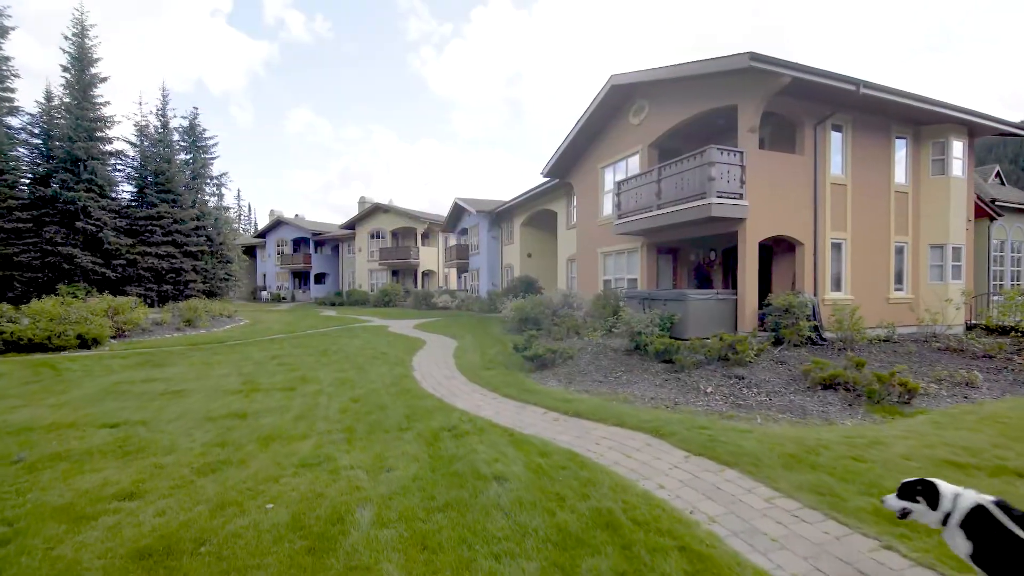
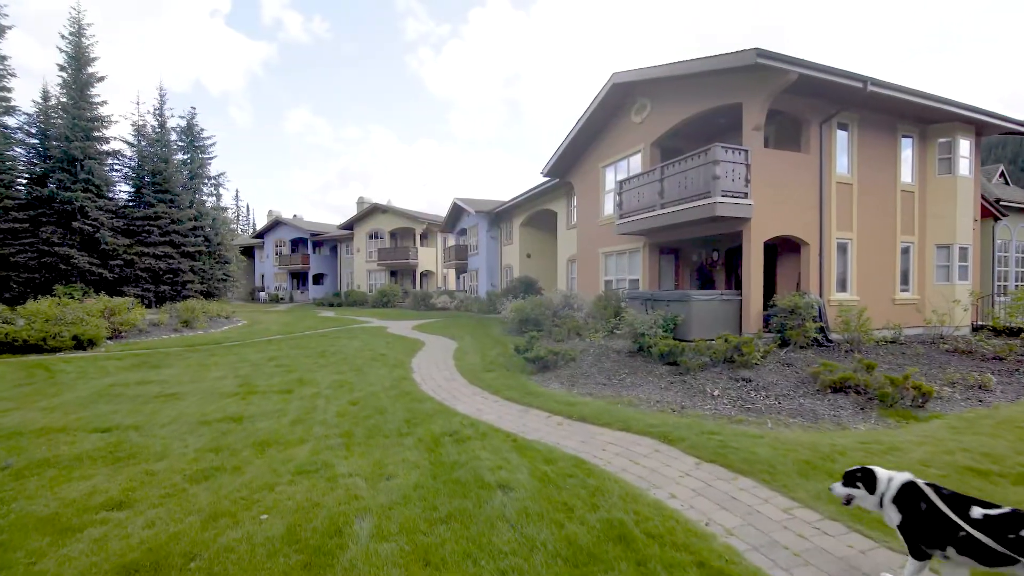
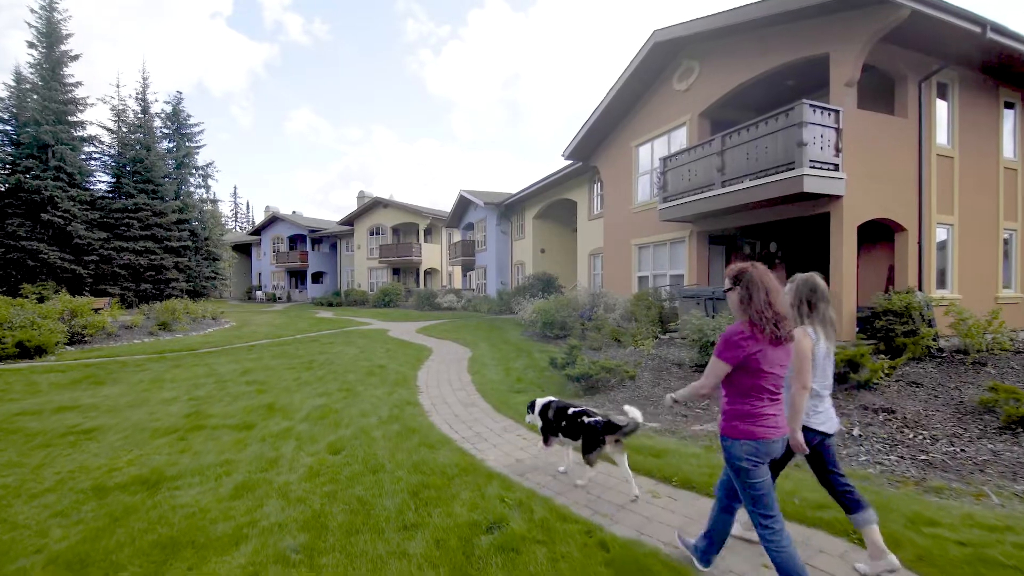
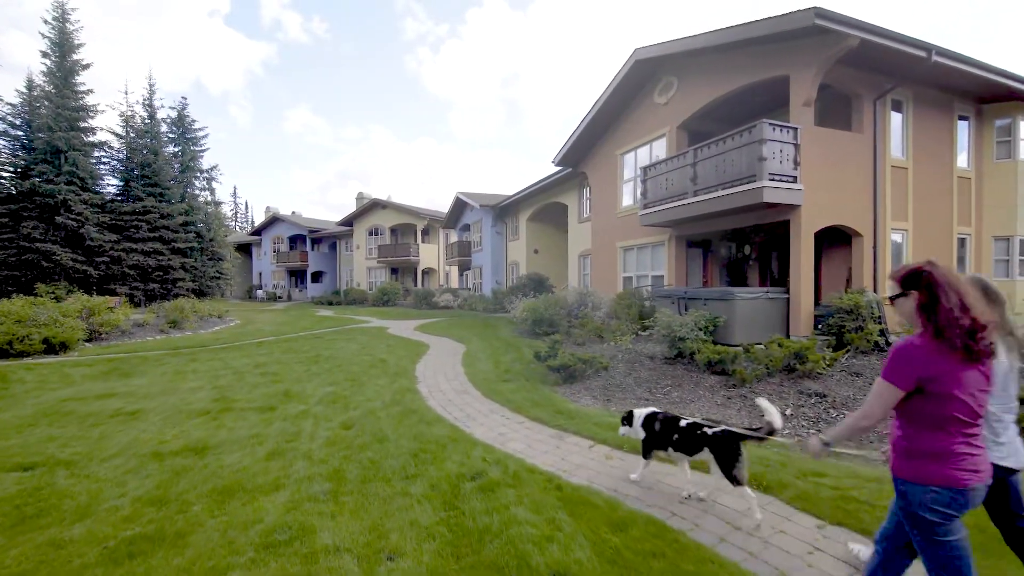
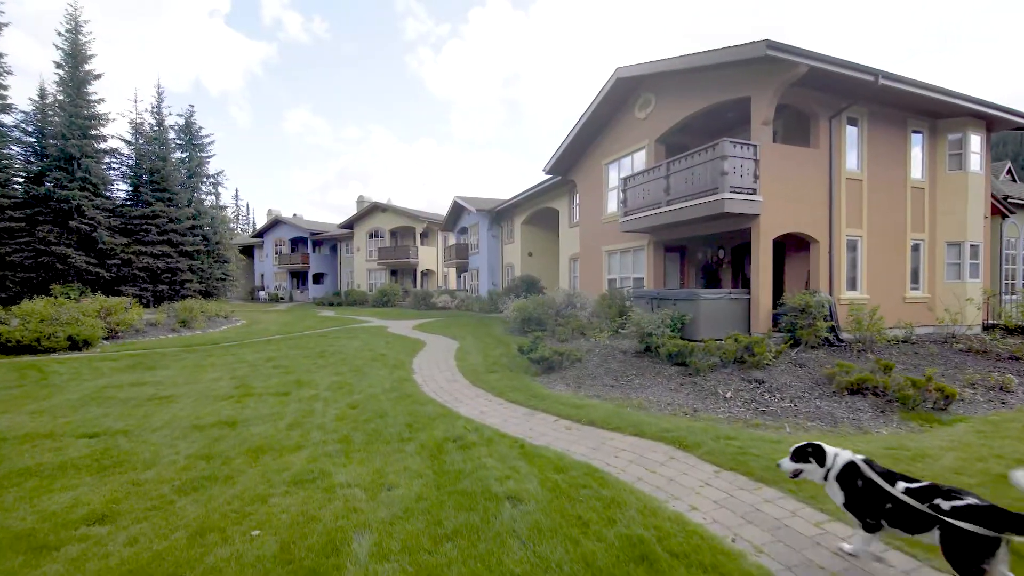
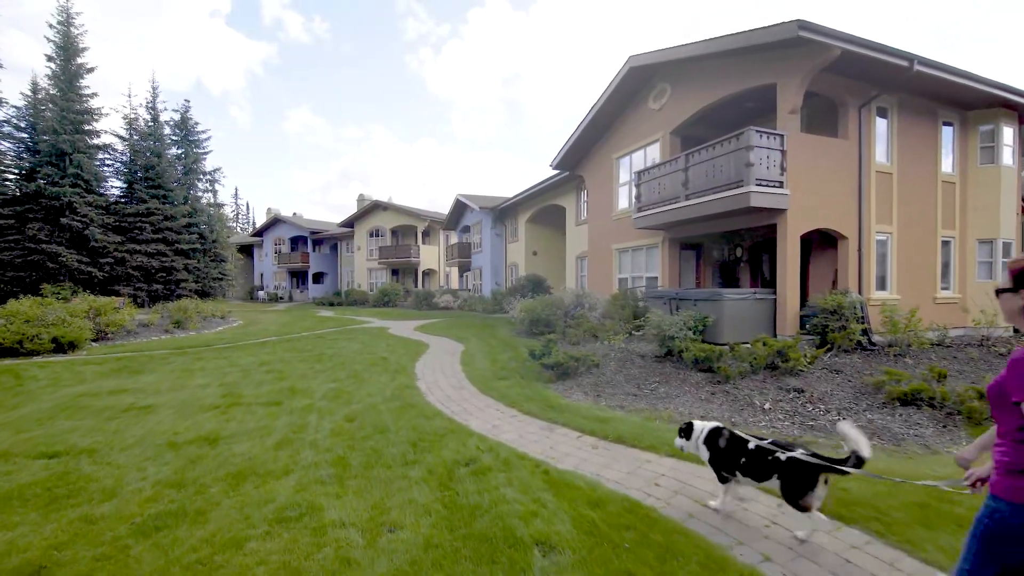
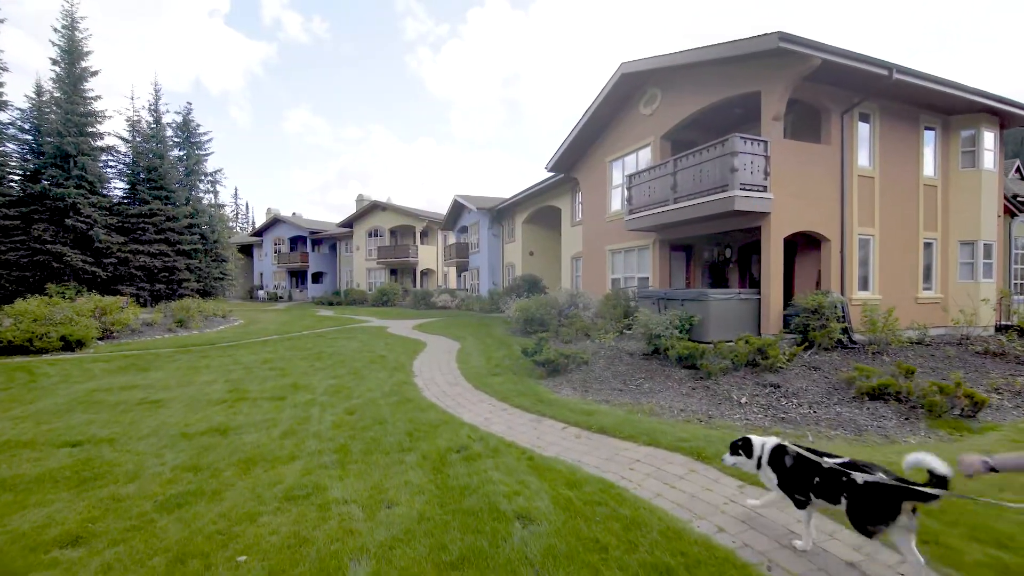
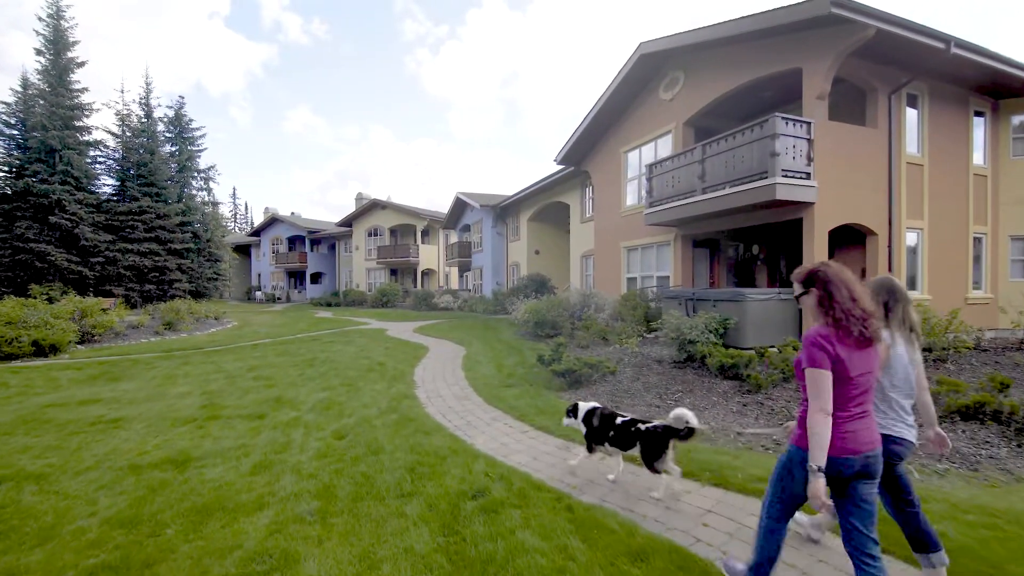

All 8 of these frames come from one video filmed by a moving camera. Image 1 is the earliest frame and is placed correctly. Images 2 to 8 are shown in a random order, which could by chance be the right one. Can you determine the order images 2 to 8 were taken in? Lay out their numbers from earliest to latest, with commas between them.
2, 5, 7, 6, 4, 8, 3
